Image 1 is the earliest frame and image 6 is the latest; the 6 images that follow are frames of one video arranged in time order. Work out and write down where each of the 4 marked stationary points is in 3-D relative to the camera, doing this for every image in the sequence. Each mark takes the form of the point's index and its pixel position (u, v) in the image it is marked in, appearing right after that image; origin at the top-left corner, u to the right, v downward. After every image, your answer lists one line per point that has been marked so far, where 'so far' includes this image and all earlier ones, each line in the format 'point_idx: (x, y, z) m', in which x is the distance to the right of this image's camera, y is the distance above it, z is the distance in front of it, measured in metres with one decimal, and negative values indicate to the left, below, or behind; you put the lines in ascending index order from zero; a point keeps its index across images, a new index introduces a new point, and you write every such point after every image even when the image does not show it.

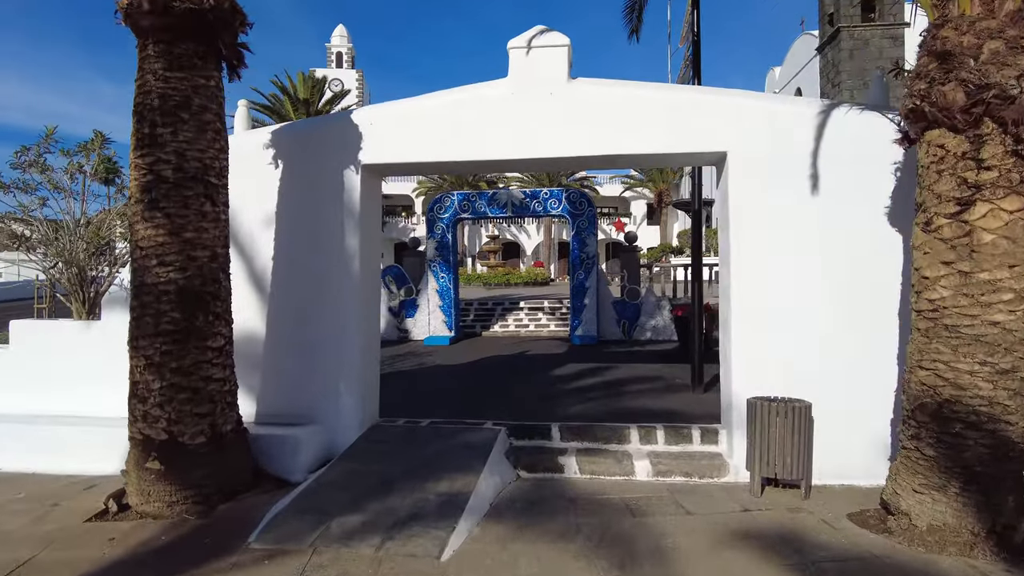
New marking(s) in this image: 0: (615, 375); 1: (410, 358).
0: (+1.4, -1.2, +8.7) m
1: (-1.8, -1.2, +11.1) m
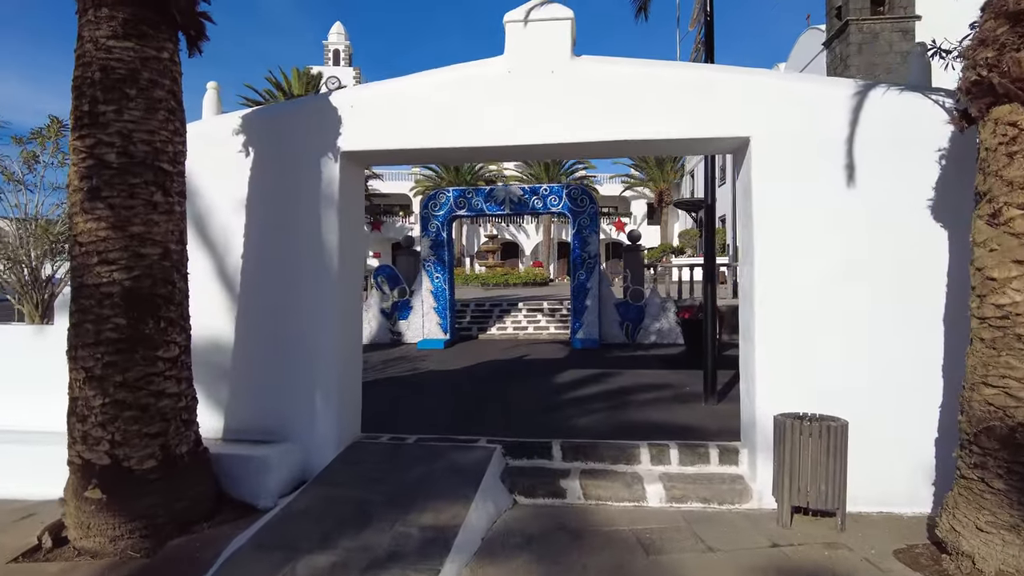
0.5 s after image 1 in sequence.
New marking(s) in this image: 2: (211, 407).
0: (+1.4, -1.2, +8.2) m
1: (-1.8, -1.2, +10.5) m
2: (-2.5, -1.0, +5.2) m
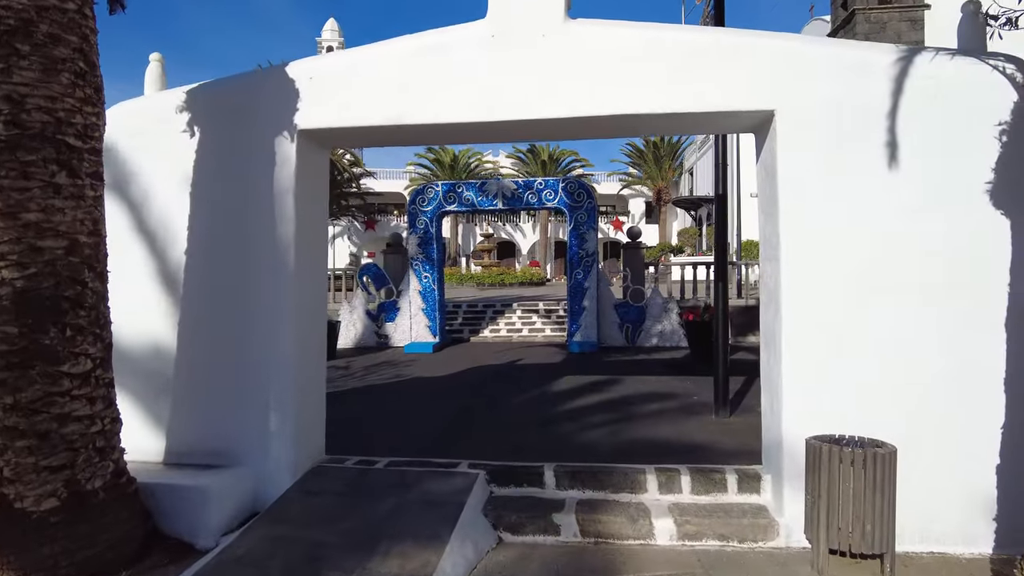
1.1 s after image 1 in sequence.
0: (+1.3, -1.2, +7.5) m
1: (-2.0, -1.2, +9.8) m
2: (-2.6, -1.0, +4.5) m
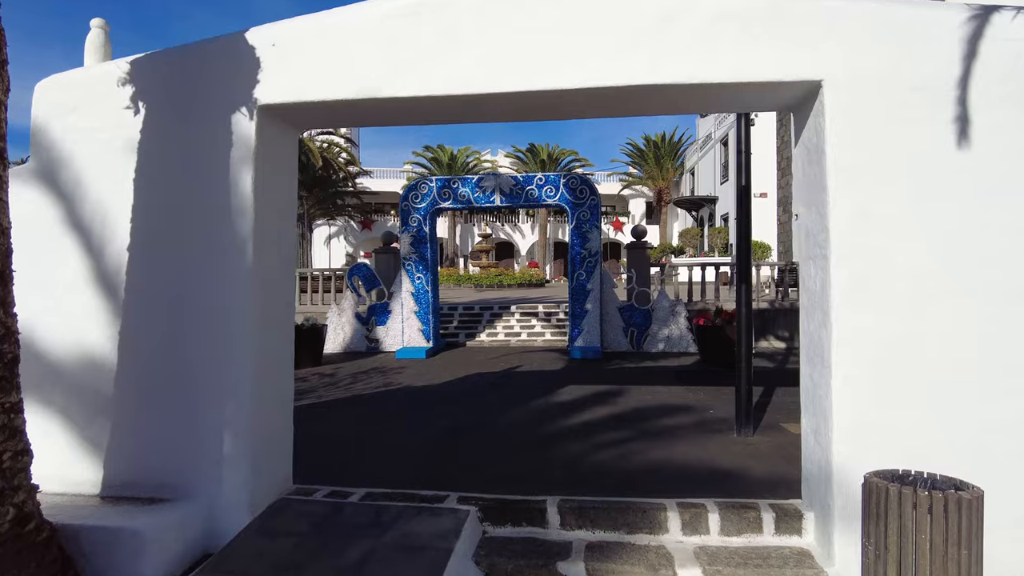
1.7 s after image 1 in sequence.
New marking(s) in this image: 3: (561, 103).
0: (+1.3, -1.3, +6.8) m
1: (-2.0, -1.3, +9.1) m
2: (-2.6, -1.0, +3.9) m
3: (+0.3, +1.1, +3.7) m
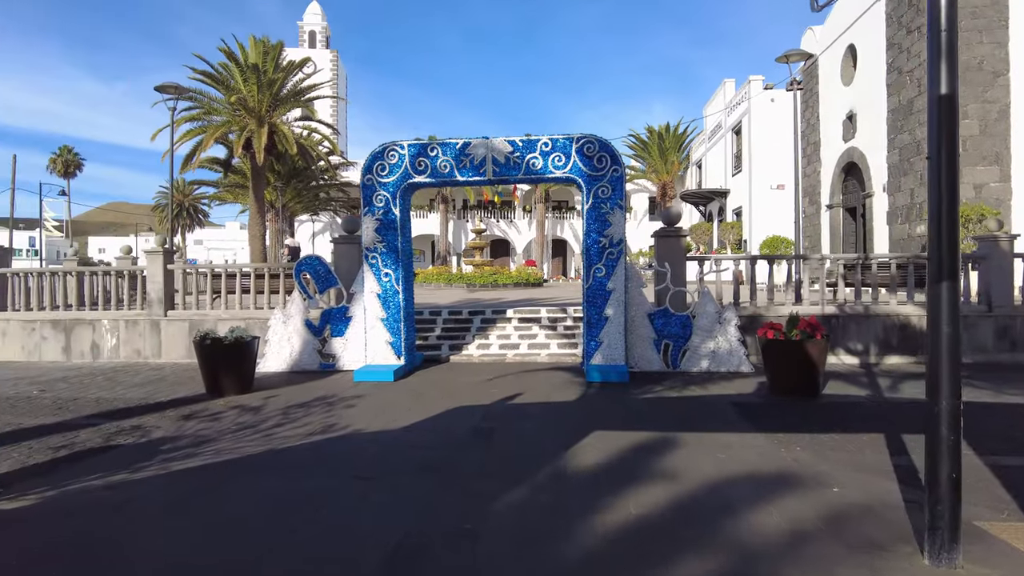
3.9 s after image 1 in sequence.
0: (+1.2, -1.3, +4.3) m
1: (-2.0, -1.3, +6.6) m
2: (-2.6, -1.0, +1.3) m
3: (+0.3, +1.1, +1.2) m
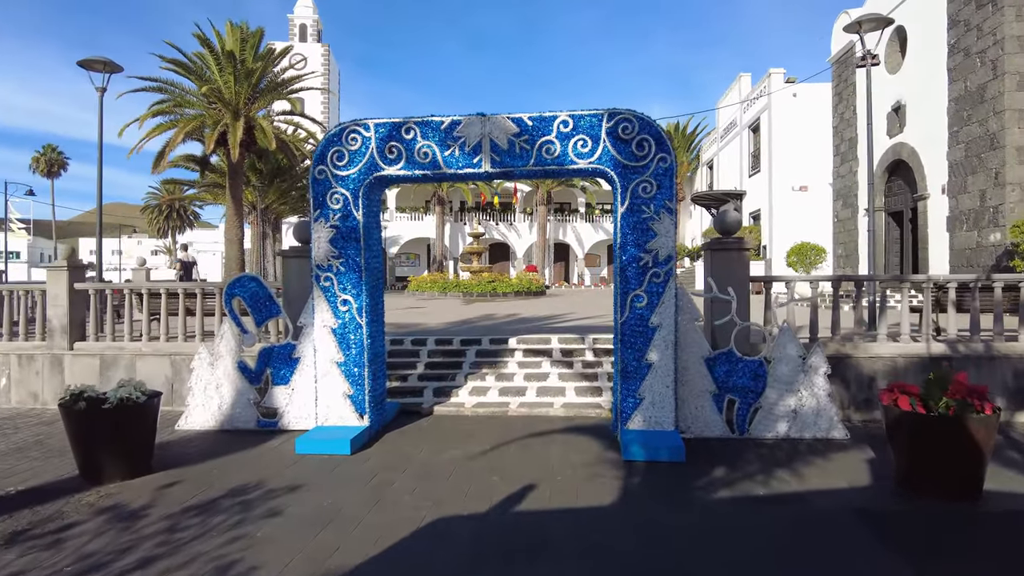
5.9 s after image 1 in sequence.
0: (+1.3, -1.6, +2.0) m
1: (-2.0, -1.6, +4.3) m
2: (-2.6, -1.3, -1.0) m
3: (+0.4, +0.8, -1.1) m
